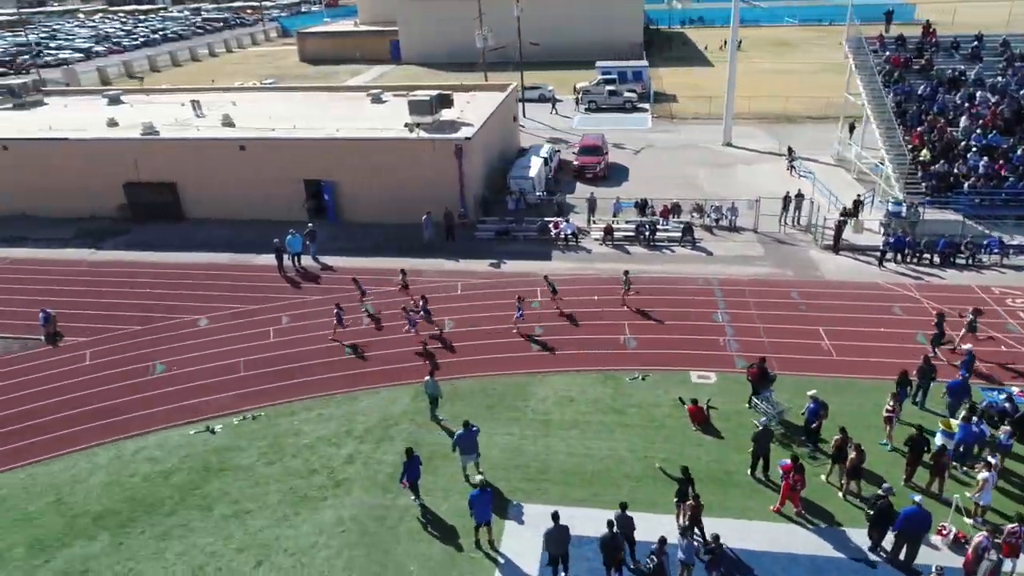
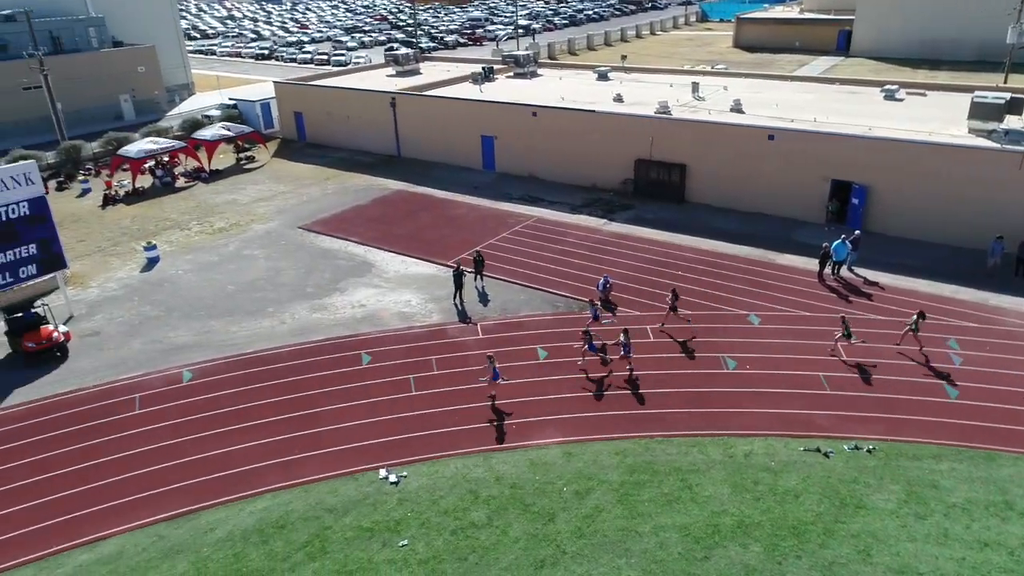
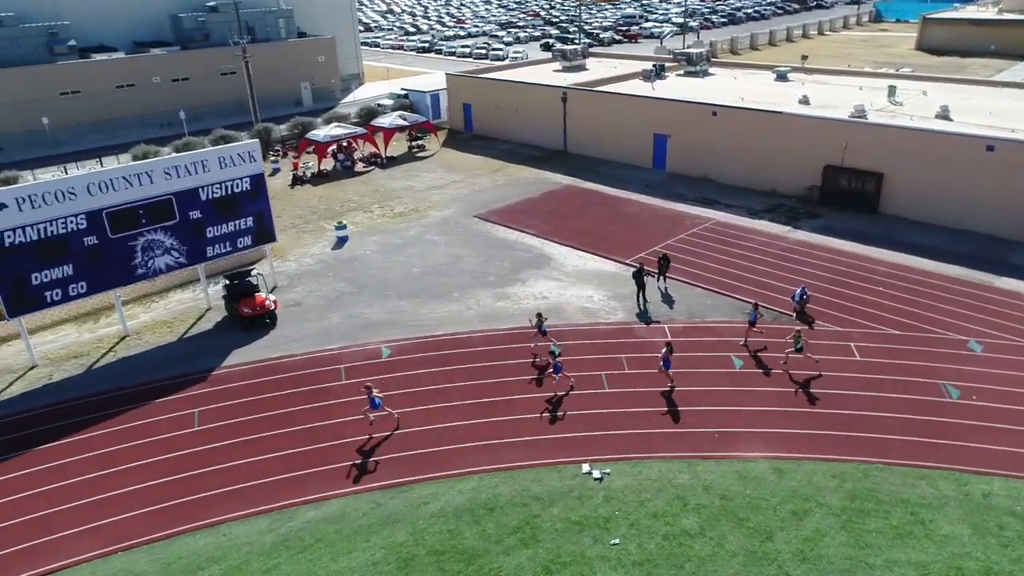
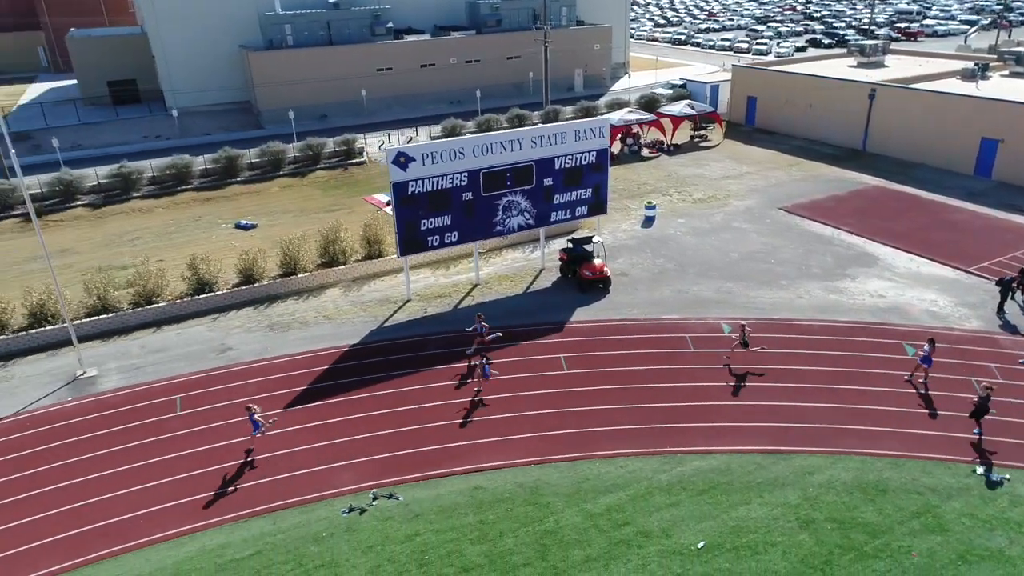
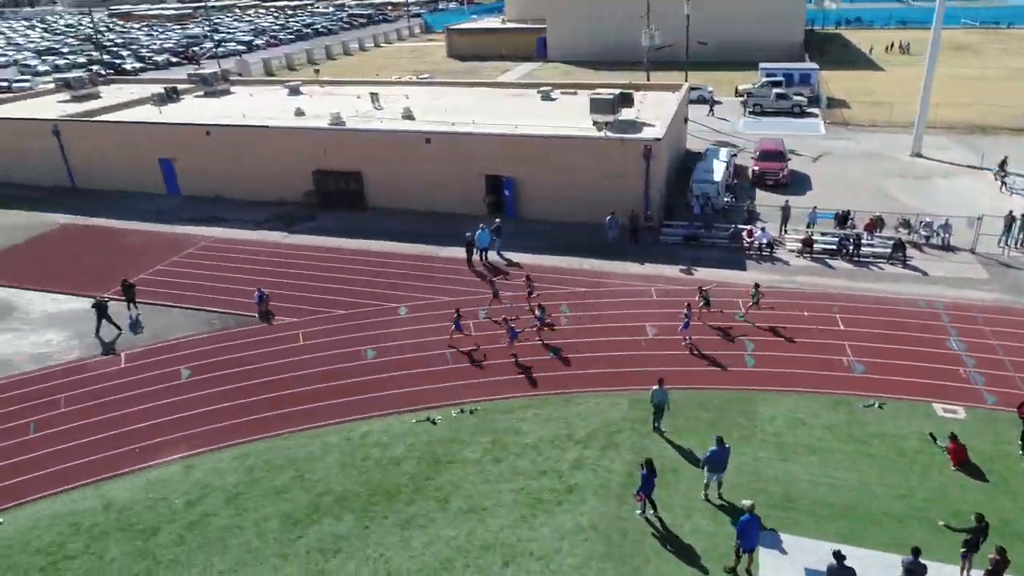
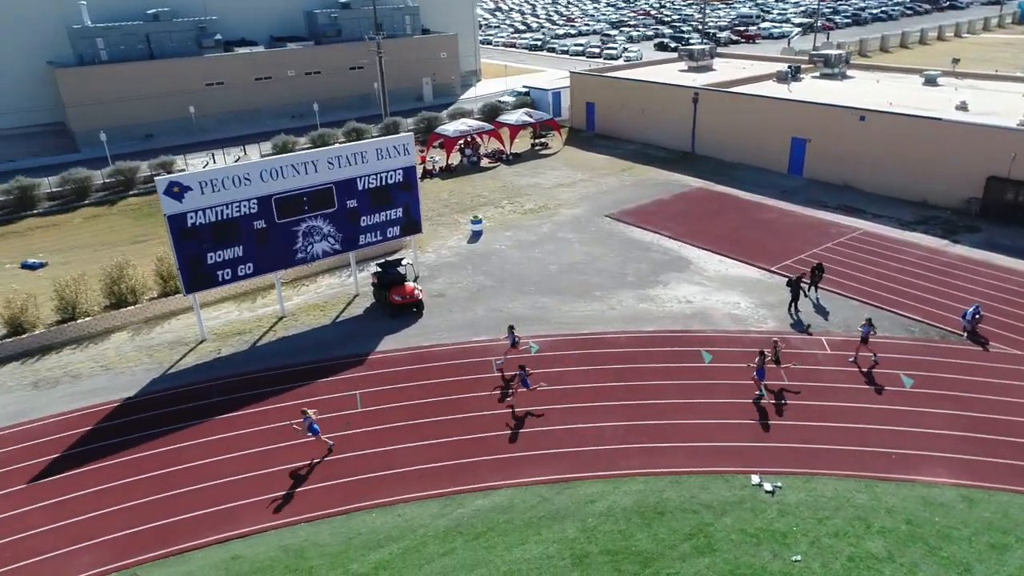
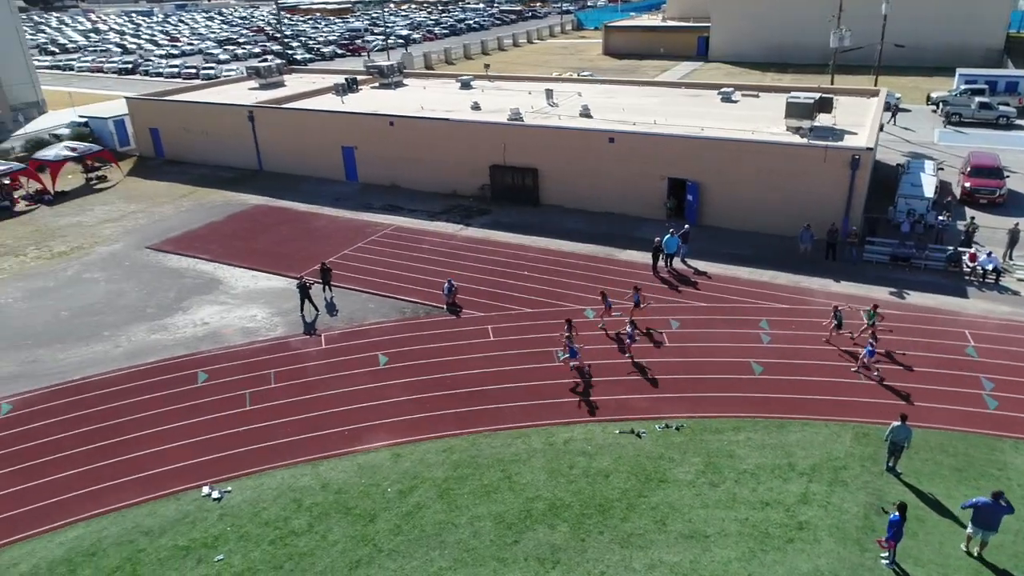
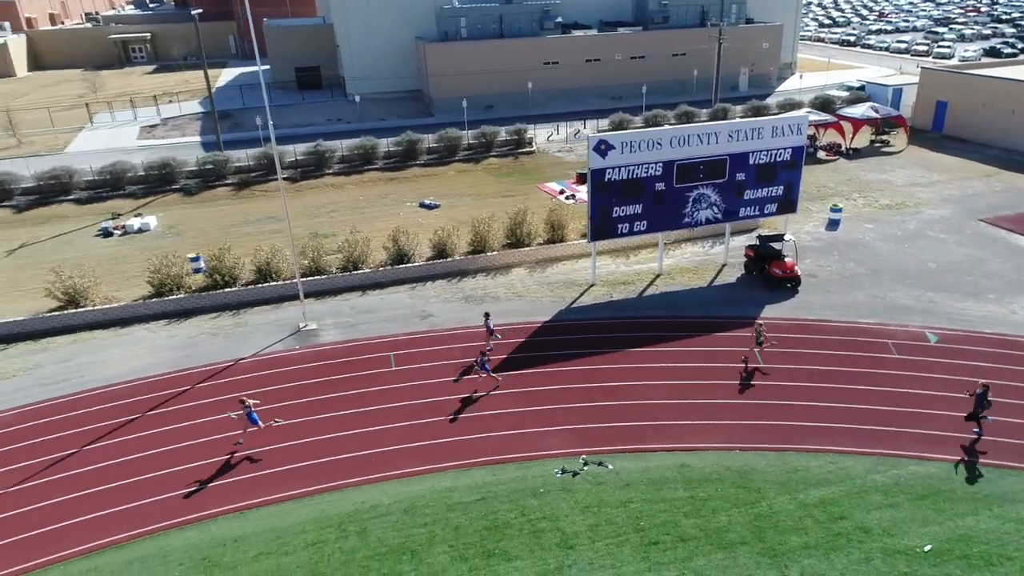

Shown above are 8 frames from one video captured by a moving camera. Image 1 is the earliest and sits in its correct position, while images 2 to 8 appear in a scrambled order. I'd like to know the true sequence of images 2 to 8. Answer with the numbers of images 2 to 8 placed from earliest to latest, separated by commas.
5, 7, 2, 3, 6, 4, 8
